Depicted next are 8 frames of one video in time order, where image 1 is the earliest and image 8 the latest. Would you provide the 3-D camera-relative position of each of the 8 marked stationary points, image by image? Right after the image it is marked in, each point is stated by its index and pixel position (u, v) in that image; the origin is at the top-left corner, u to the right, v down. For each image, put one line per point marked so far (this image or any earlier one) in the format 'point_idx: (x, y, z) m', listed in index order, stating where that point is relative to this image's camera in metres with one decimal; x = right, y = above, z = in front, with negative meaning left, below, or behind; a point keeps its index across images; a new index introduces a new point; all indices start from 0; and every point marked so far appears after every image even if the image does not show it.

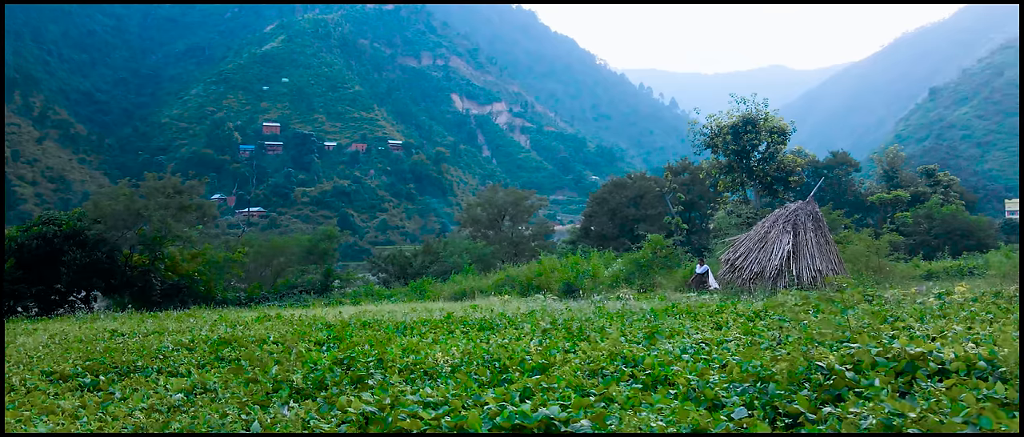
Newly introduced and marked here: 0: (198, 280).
0: (-6.7, -1.3, +15.6) m
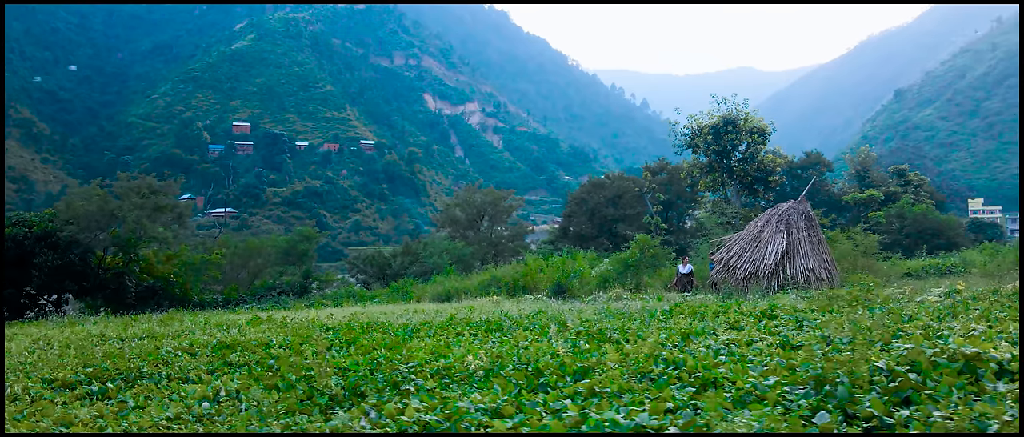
0: (-7.0, -1.3, +15.2) m
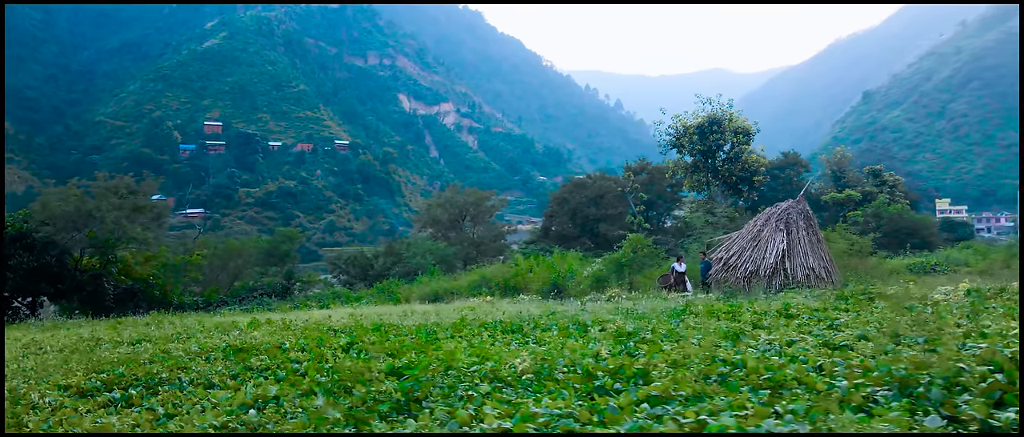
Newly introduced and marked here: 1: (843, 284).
0: (-7.2, -1.3, +14.9) m
1: (+4.2, -0.8, +9.4) m
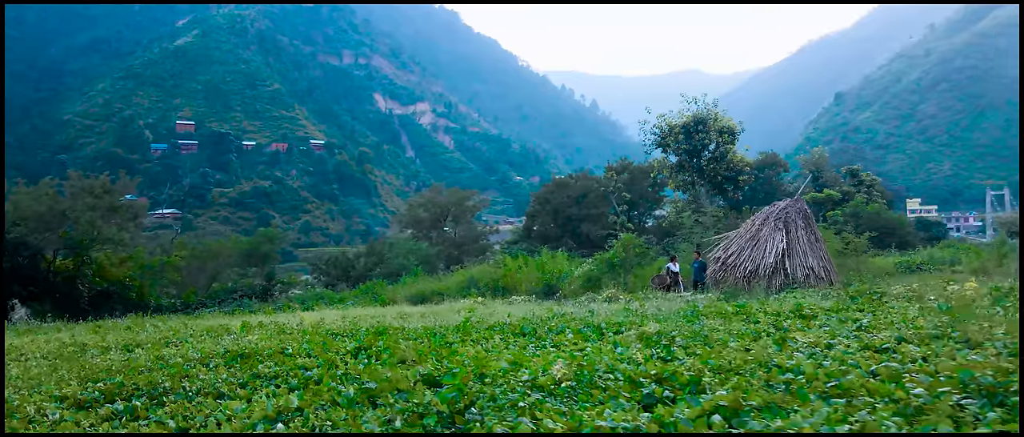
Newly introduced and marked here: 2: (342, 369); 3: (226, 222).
0: (-7.4, -1.3, +14.5) m
1: (+4.2, -0.8, +9.3) m
2: (-0.9, -0.8, +4.1) m
3: (-6.9, -0.1, +17.9) m
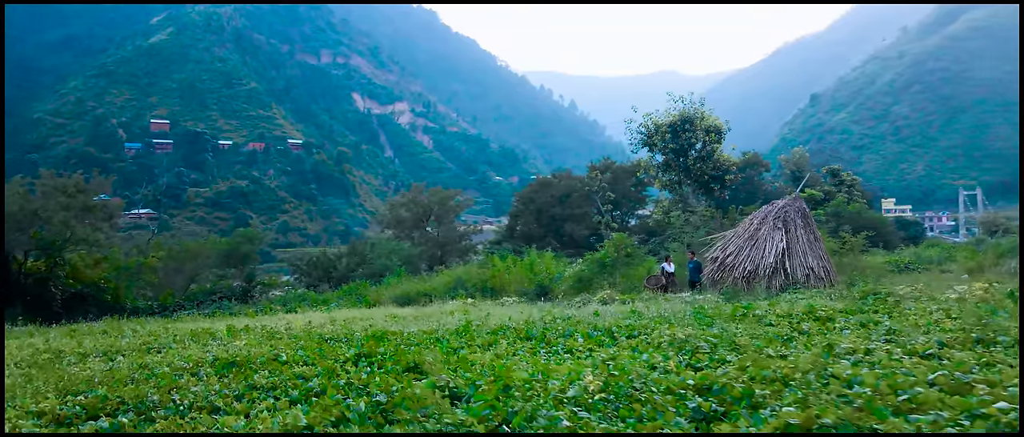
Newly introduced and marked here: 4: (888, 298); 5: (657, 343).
0: (-7.6, -1.3, +14.0) m
1: (+4.1, -0.8, +9.2) m
2: (-0.9, -0.8, +3.8) m
3: (-7.2, -0.1, +17.5) m
4: (+3.5, -0.7, +6.8) m
5: (+0.9, -0.7, +4.4) m
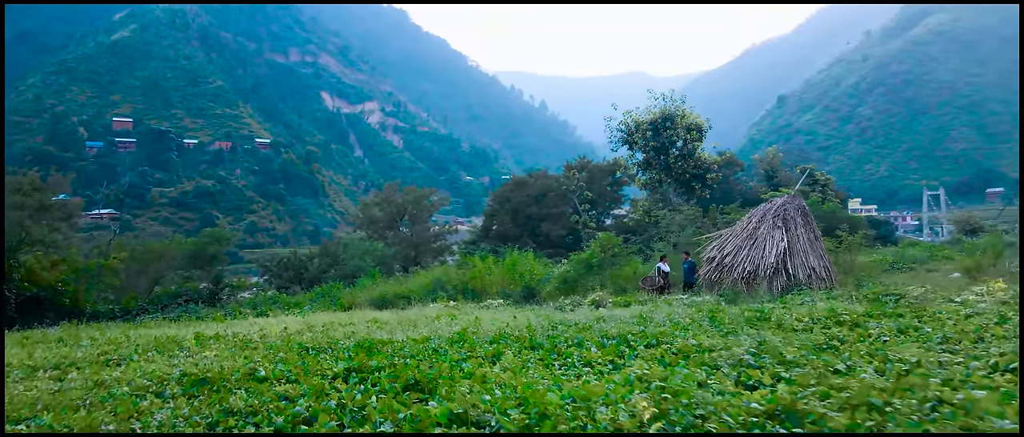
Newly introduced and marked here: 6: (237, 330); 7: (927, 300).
0: (-7.9, -1.3, +13.2) m
1: (+4.0, -0.8, +8.8) m
2: (-0.8, -0.8, +3.3) m
3: (-7.6, -0.1, +16.7) m
4: (+3.4, -0.7, +6.5) m
5: (+0.9, -0.7, +3.9) m
6: (-3.1, -1.2, +8.3) m
7: (+3.6, -0.7, +6.3) m
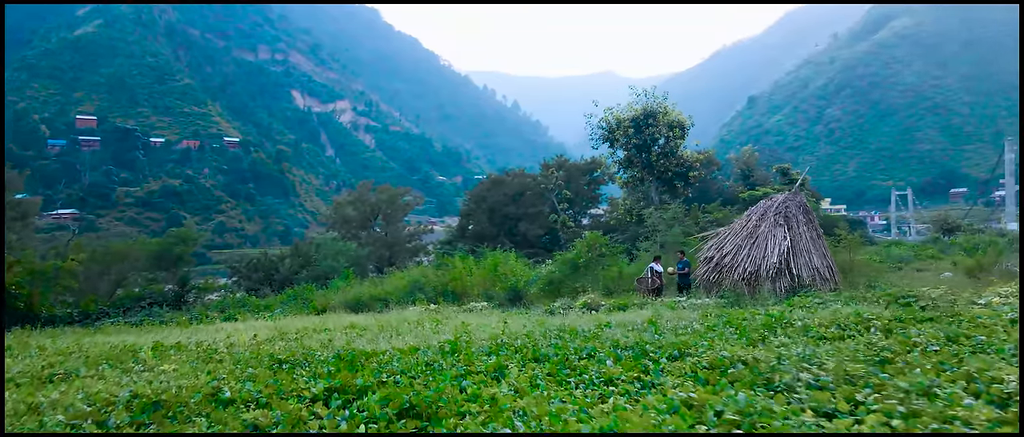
0: (-8.2, -1.3, +12.3) m
1: (+3.8, -0.8, +8.4) m
2: (-0.7, -0.8, +2.7) m
3: (-8.0, -0.1, +15.8) m
4: (+3.4, -0.7, +6.0) m
5: (+1.0, -0.7, +3.4) m
6: (-3.2, -1.2, +7.6) m
7: (+3.5, -0.7, +5.8) m
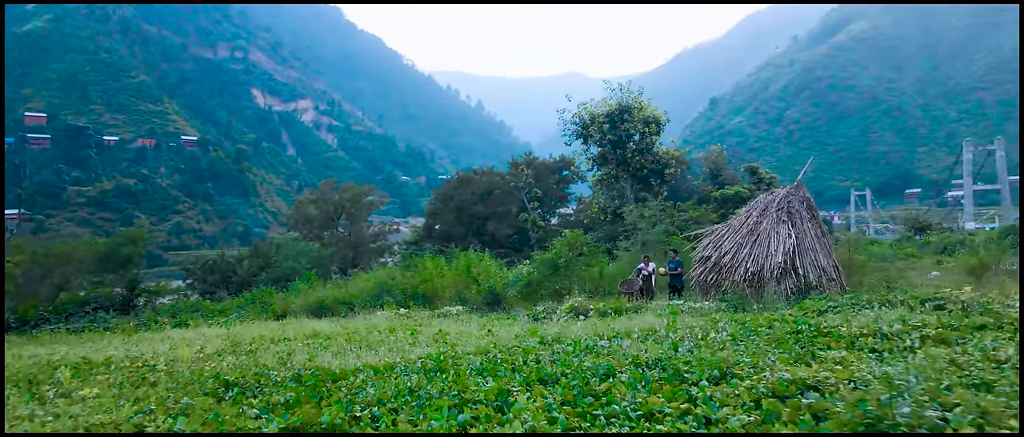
0: (-8.6, -1.3, +11.1) m
1: (+3.6, -0.7, +7.8) m
2: (-0.6, -0.7, +1.9) m
3: (-8.6, 0.0, +14.6) m
4: (+3.3, -0.6, +5.4) m
5: (+1.0, -0.6, +2.6) m
6: (-3.4, -1.2, +6.6) m
7: (+3.5, -0.6, +5.2) m
